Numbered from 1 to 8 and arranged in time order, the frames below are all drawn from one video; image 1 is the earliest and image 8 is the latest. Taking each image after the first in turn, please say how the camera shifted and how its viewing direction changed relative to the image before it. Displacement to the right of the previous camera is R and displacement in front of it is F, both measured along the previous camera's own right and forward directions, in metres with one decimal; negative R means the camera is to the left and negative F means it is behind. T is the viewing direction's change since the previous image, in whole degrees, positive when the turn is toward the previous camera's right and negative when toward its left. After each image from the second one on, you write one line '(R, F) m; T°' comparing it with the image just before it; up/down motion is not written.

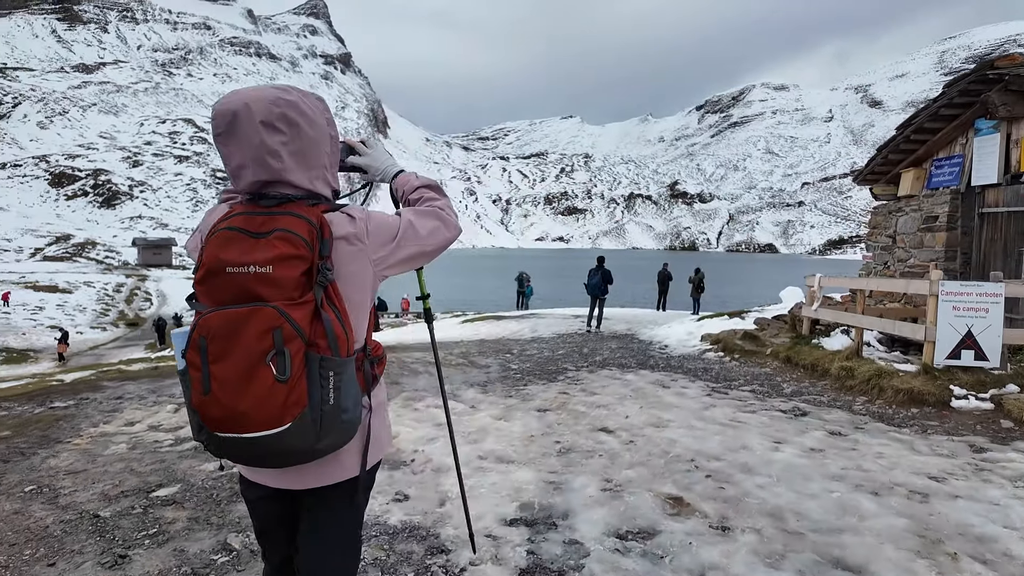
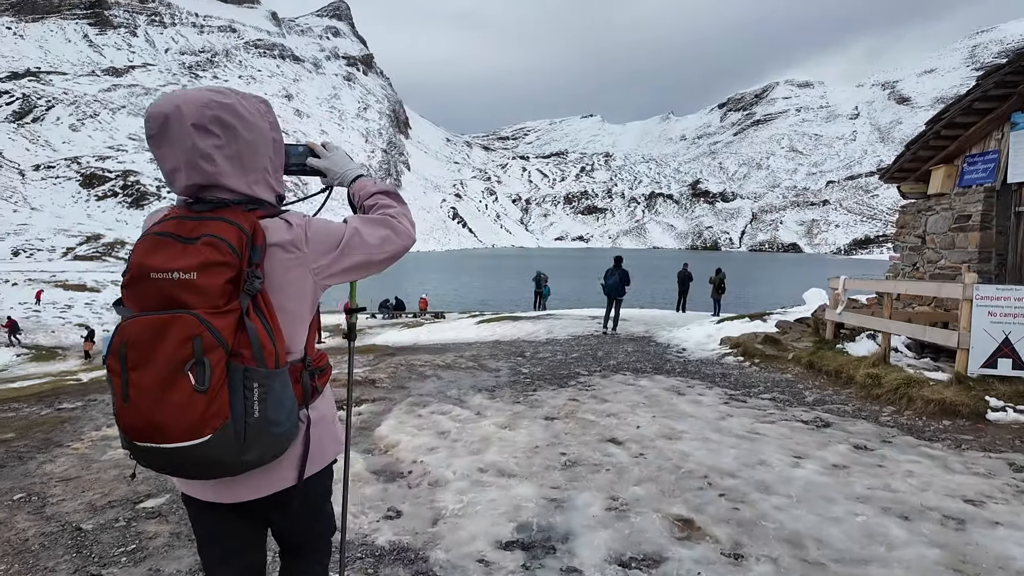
(+0.1, +0.3) m; -2°
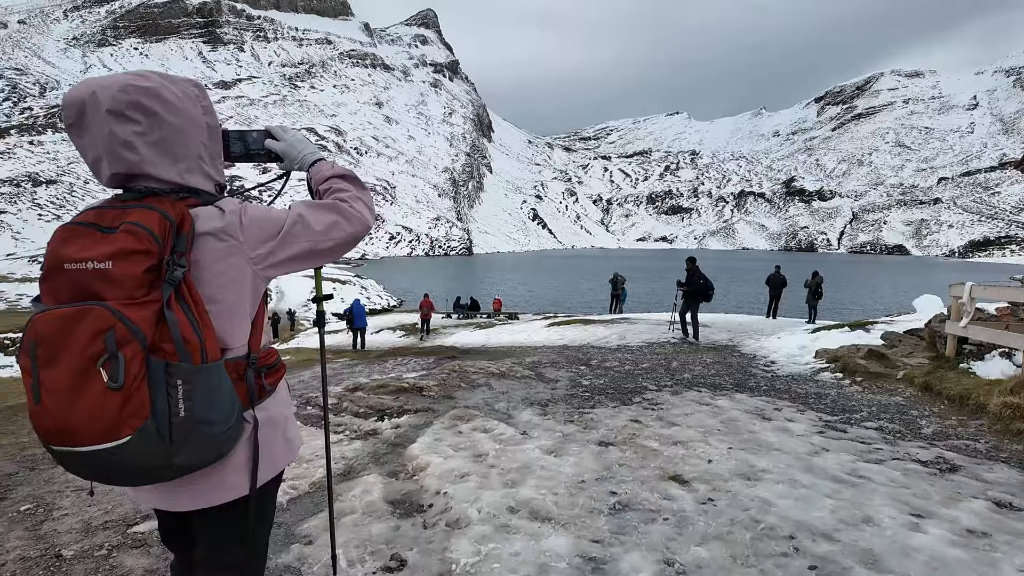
(+0.3, +0.8) m; -8°
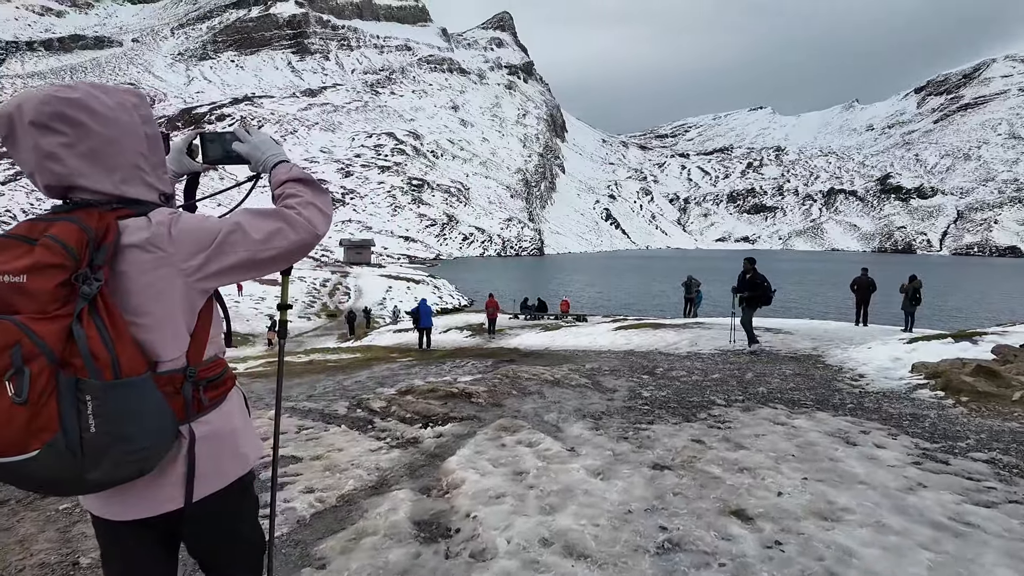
(+0.2, +0.4) m; -7°
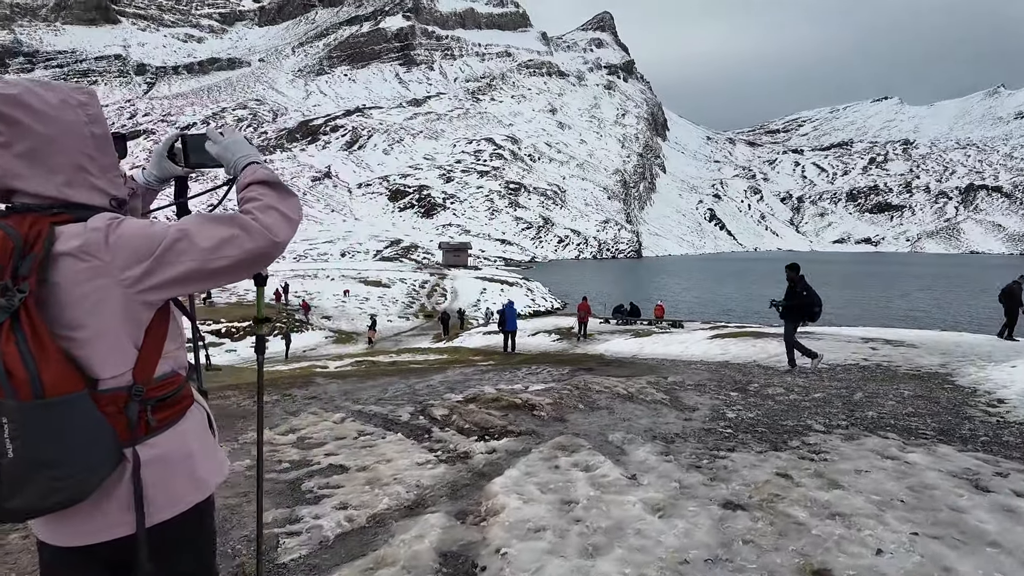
(+0.4, +0.5) m; -9°
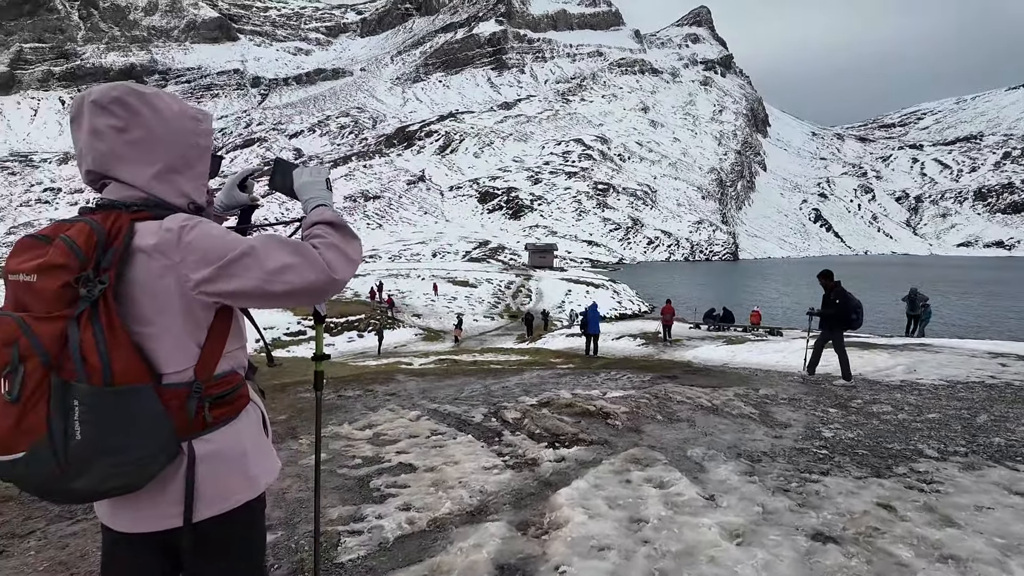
(+0.1, +0.2) m; -8°
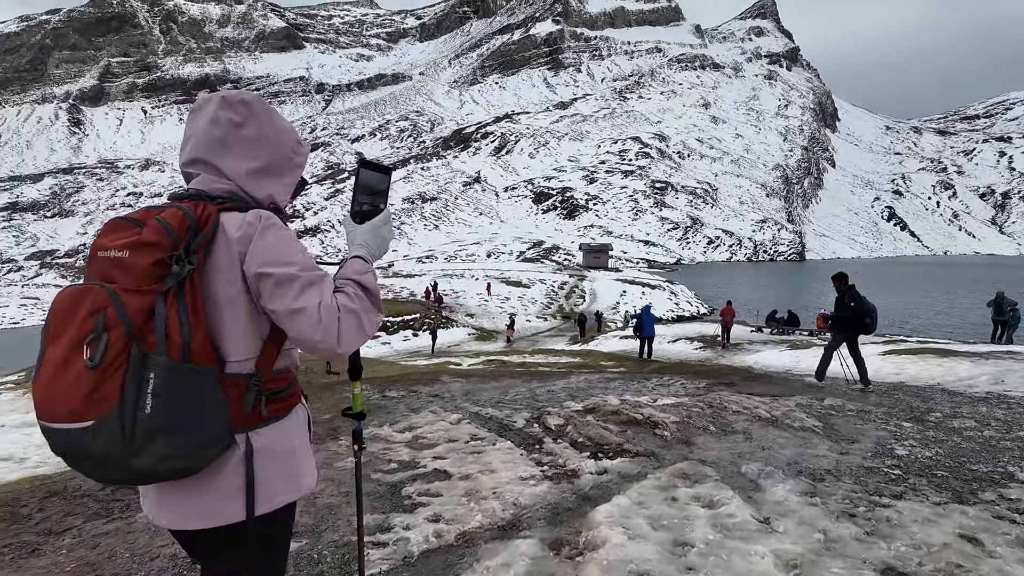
(+0.1, +0.3) m; -5°
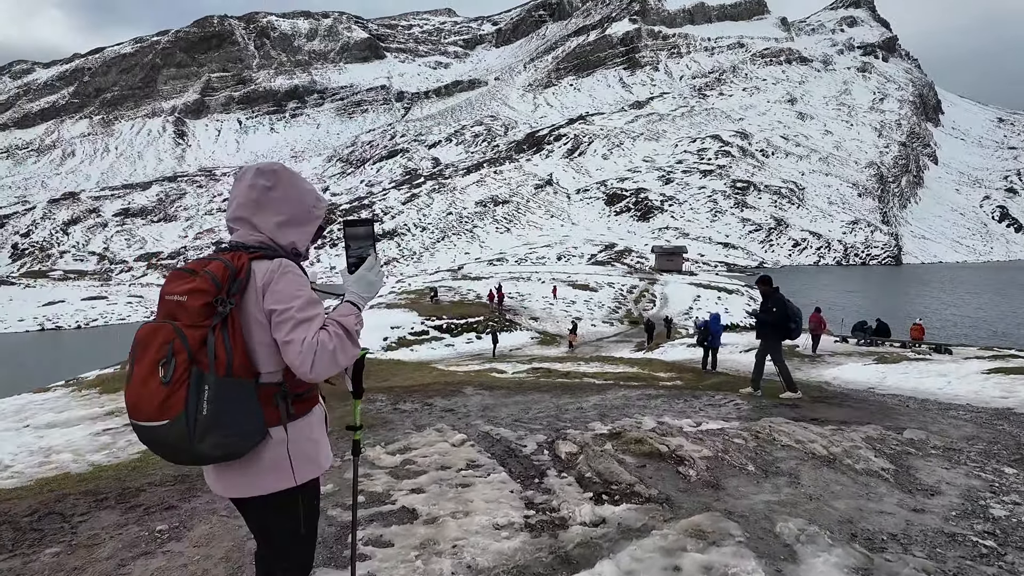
(+0.7, +0.9) m; -7°
